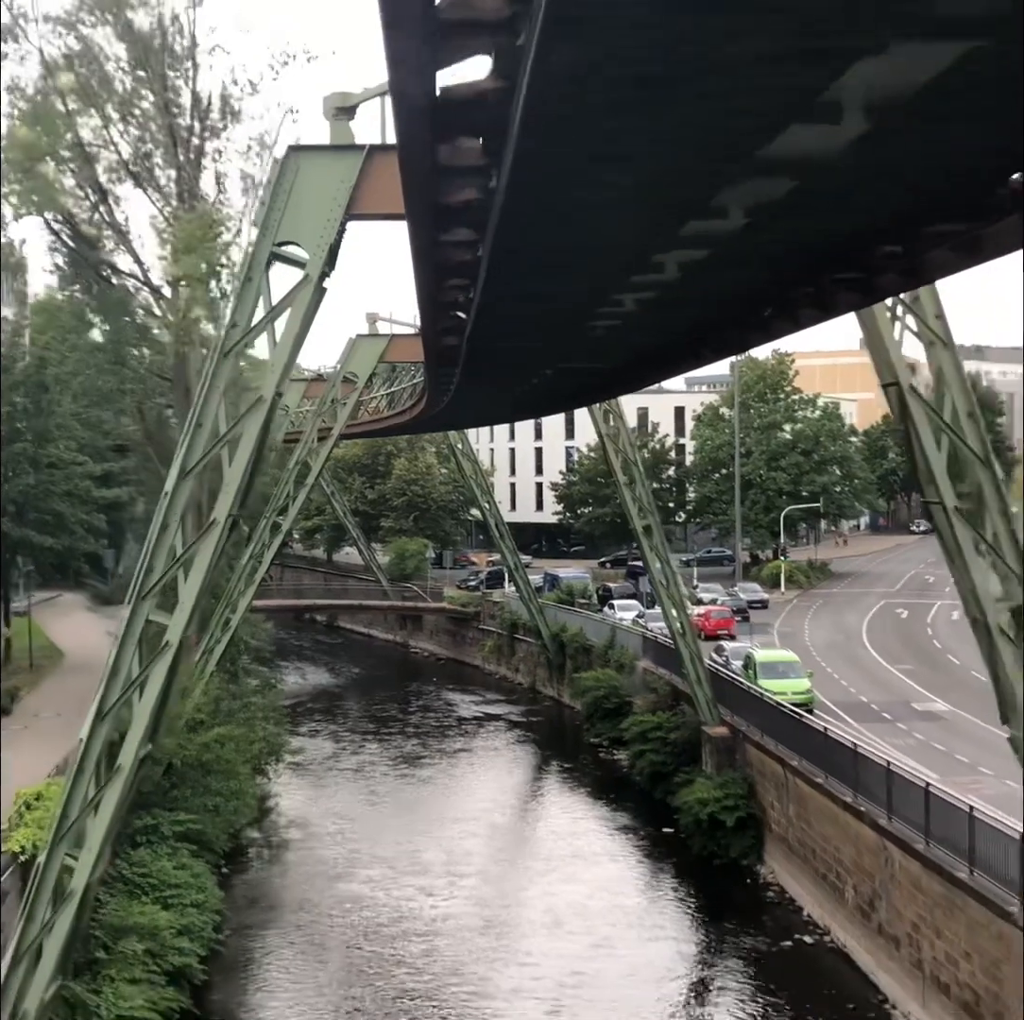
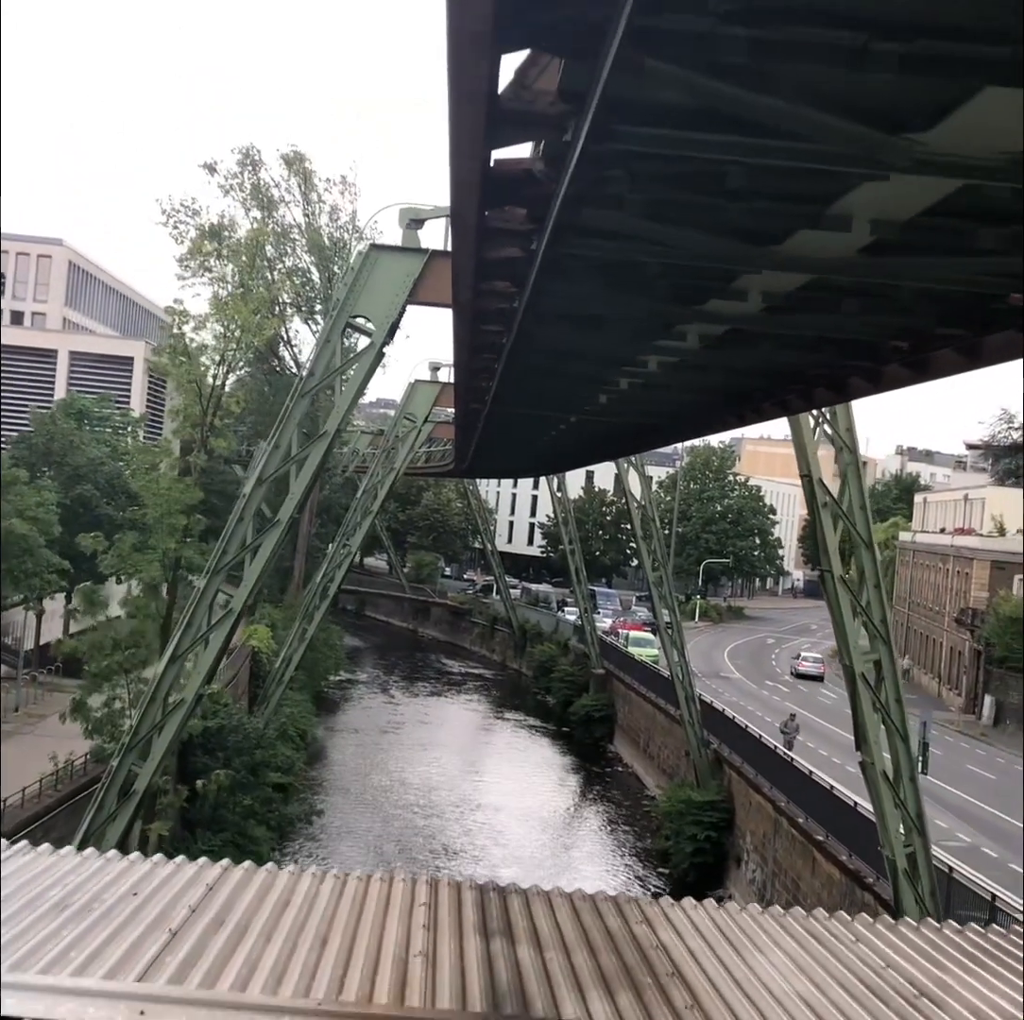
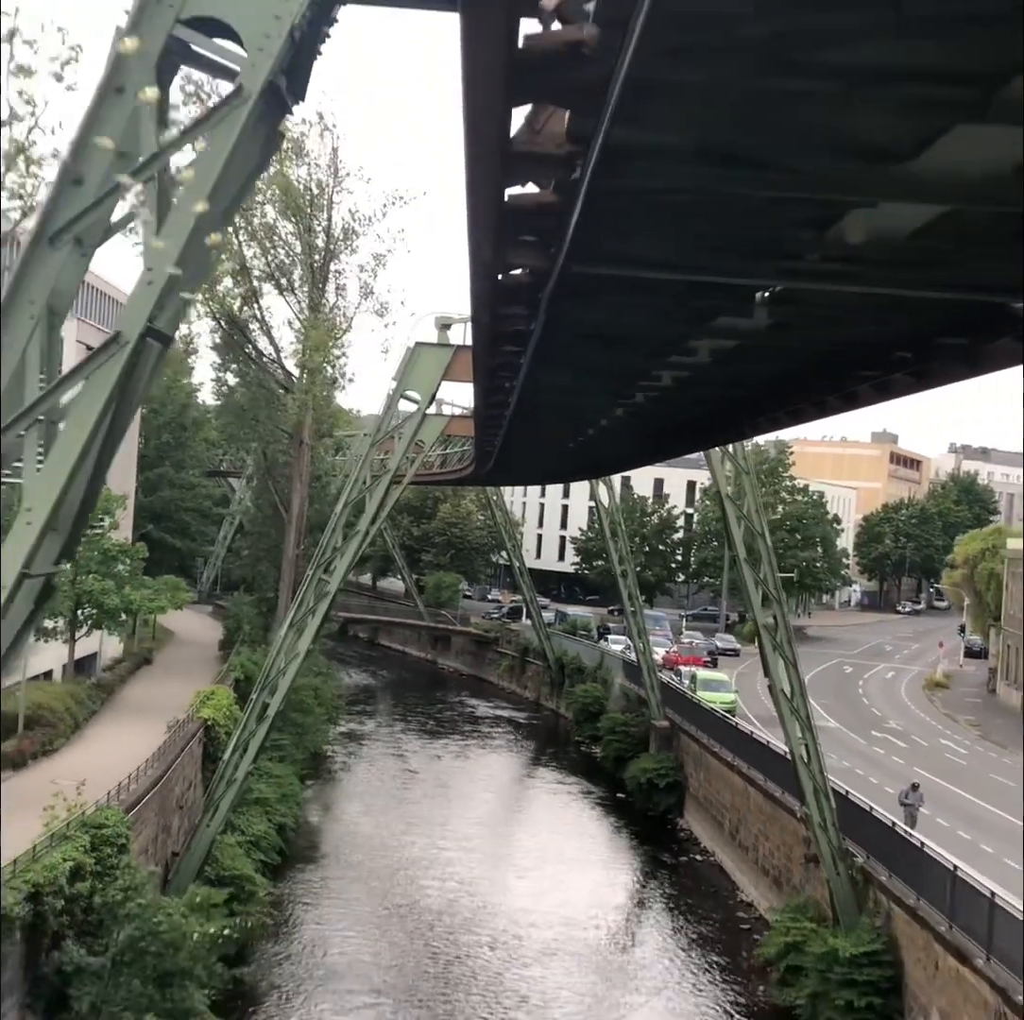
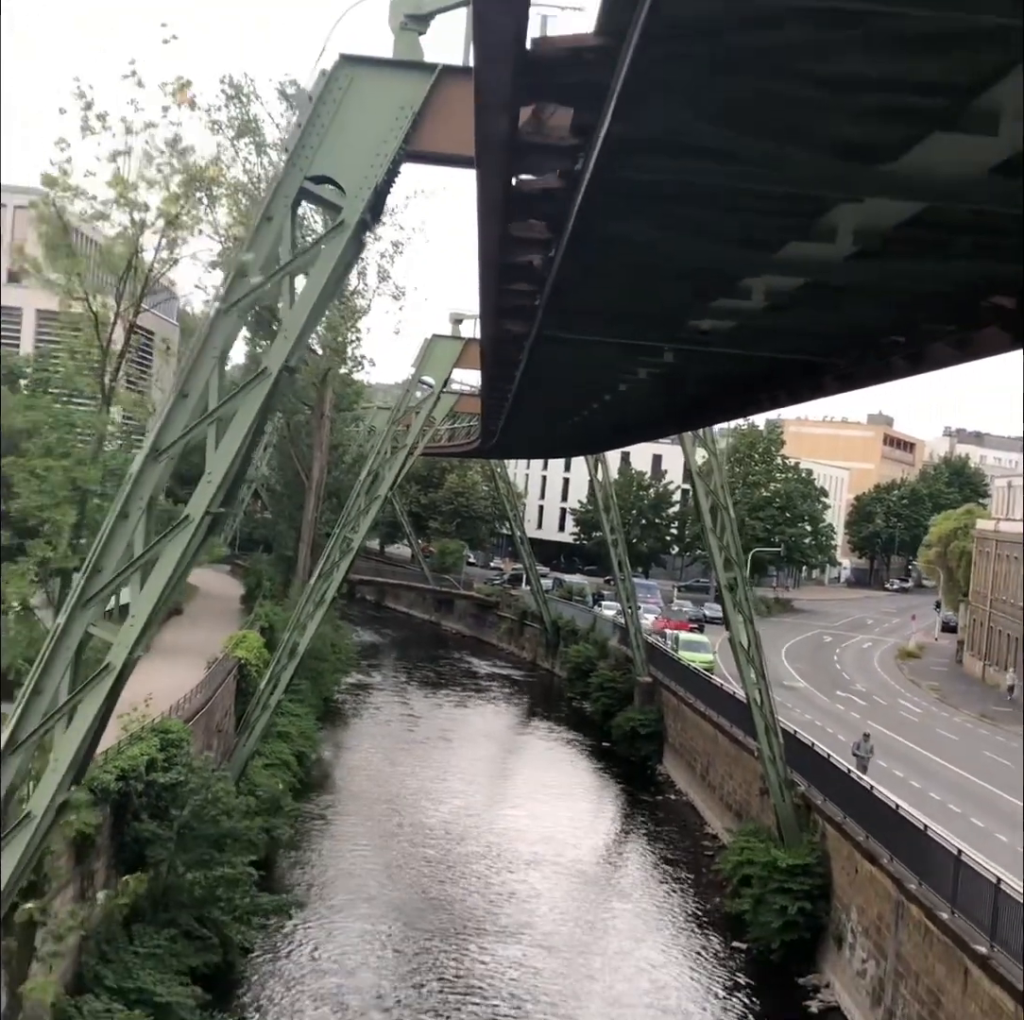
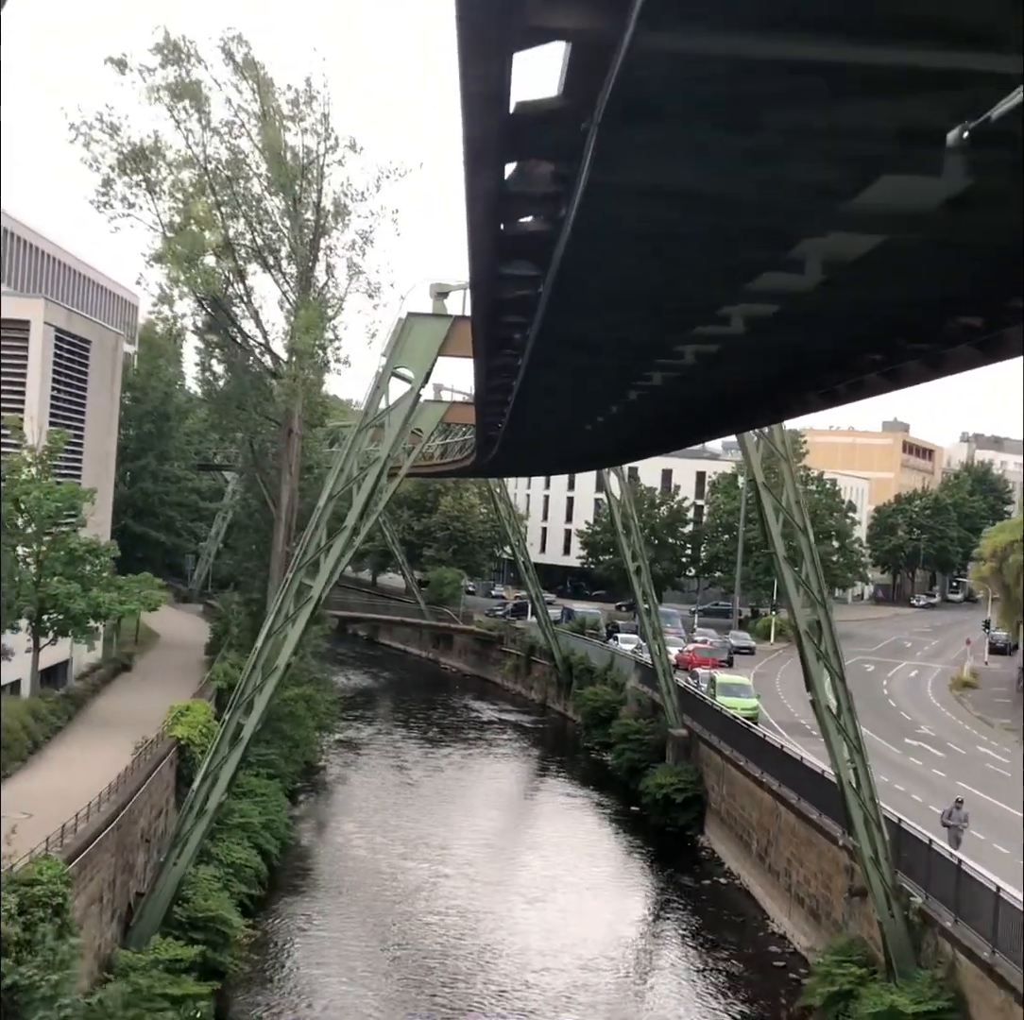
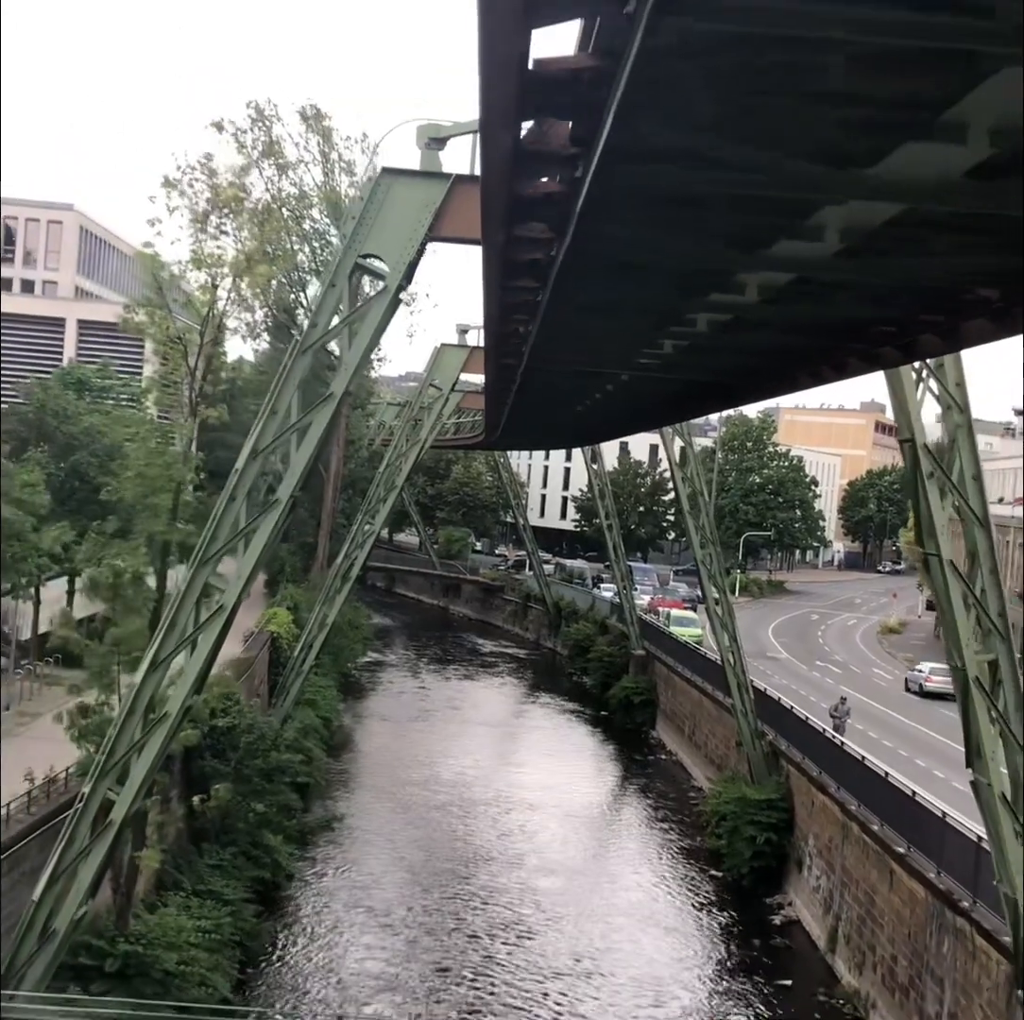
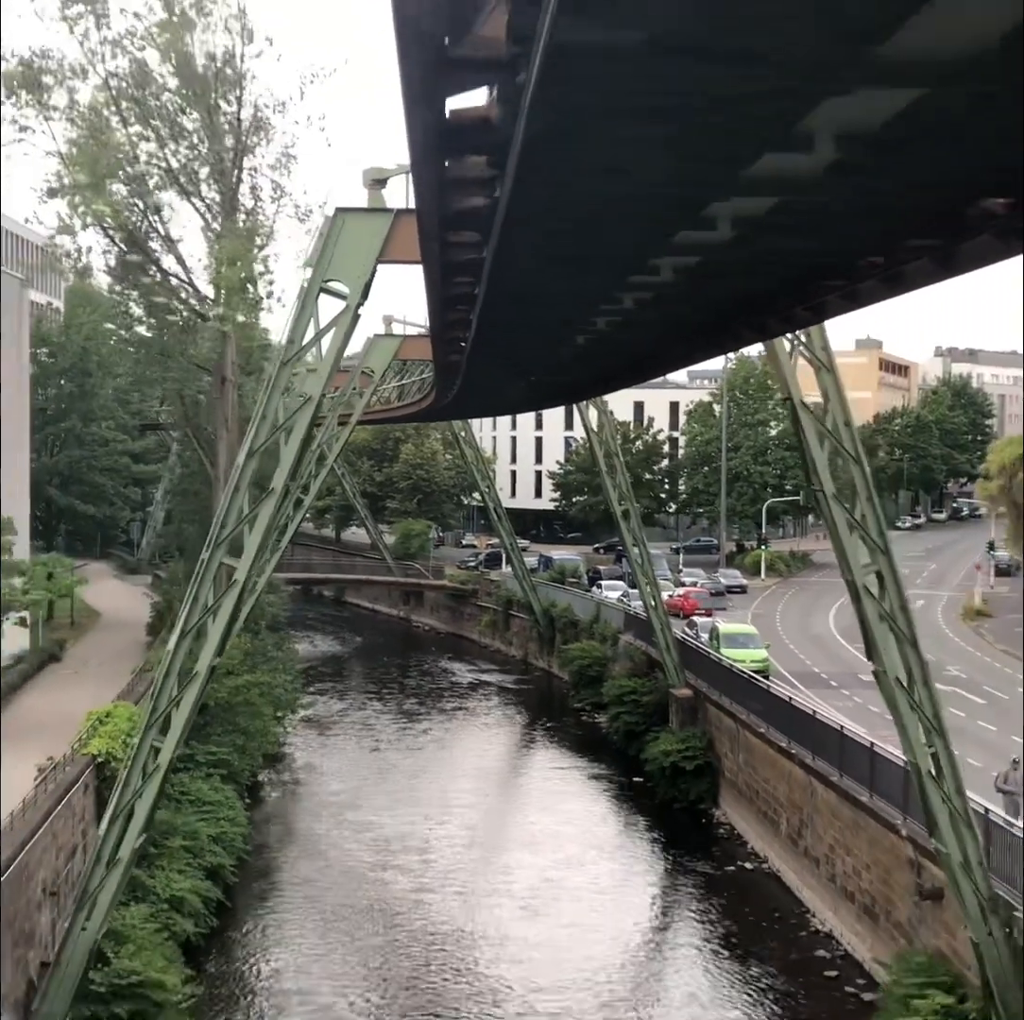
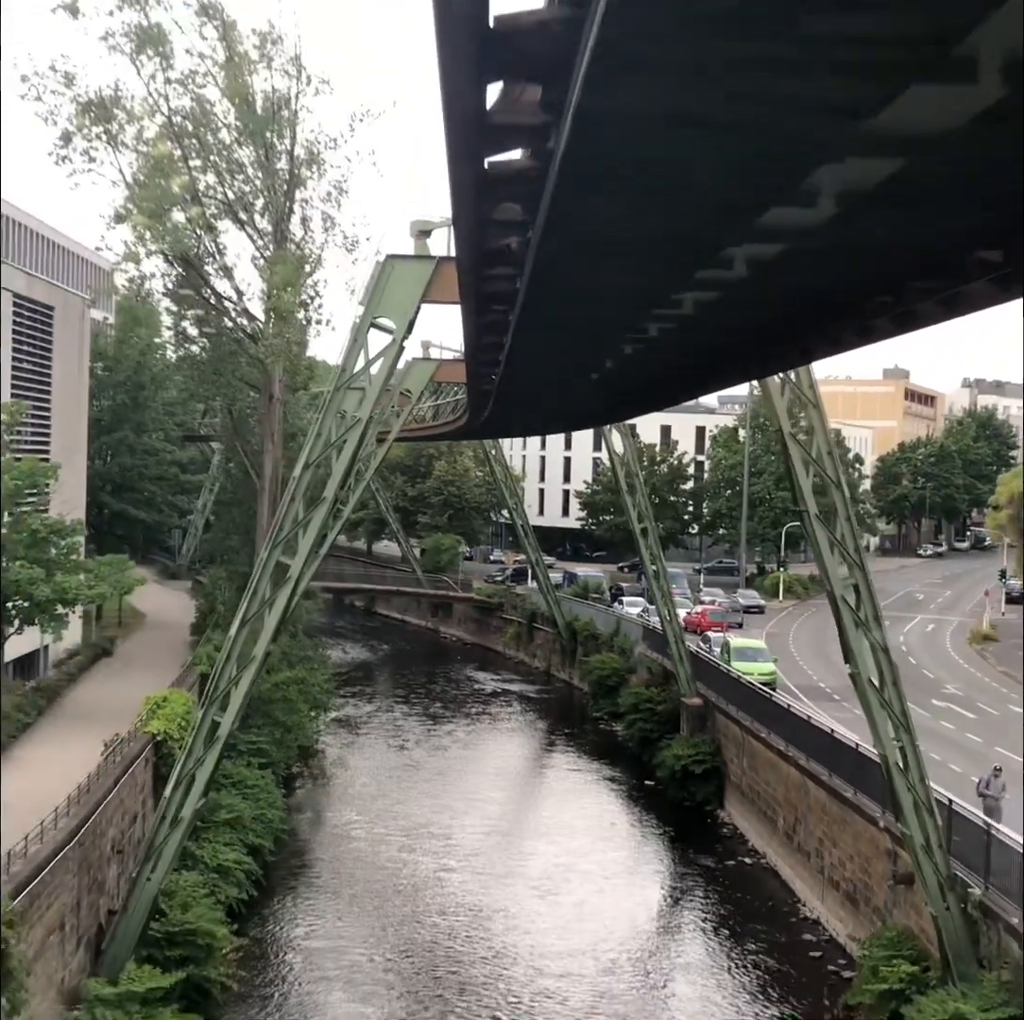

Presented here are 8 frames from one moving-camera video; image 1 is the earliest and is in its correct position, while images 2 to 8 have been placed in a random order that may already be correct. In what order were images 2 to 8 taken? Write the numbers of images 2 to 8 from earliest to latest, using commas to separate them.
7, 8, 5, 3, 4, 6, 2
